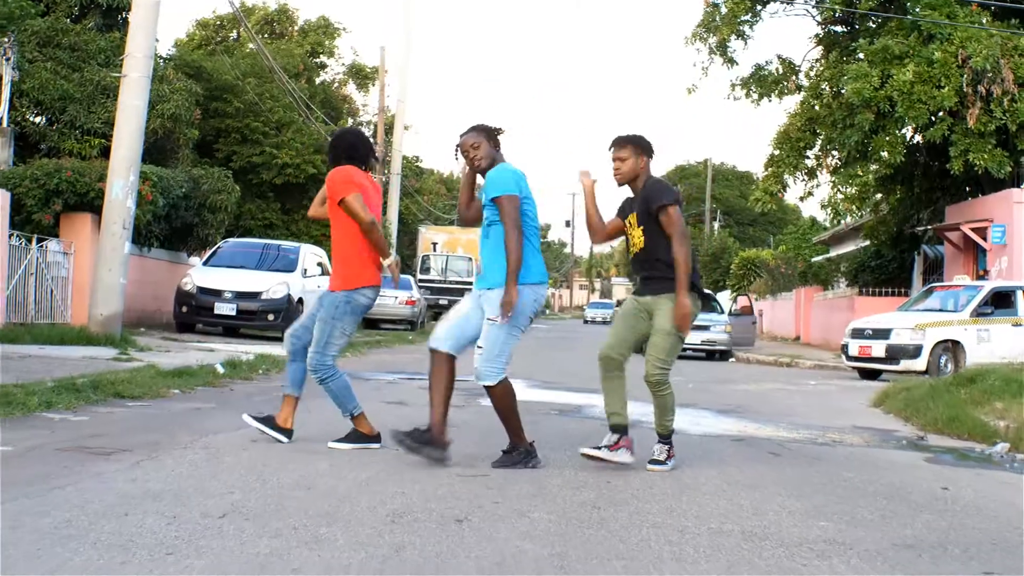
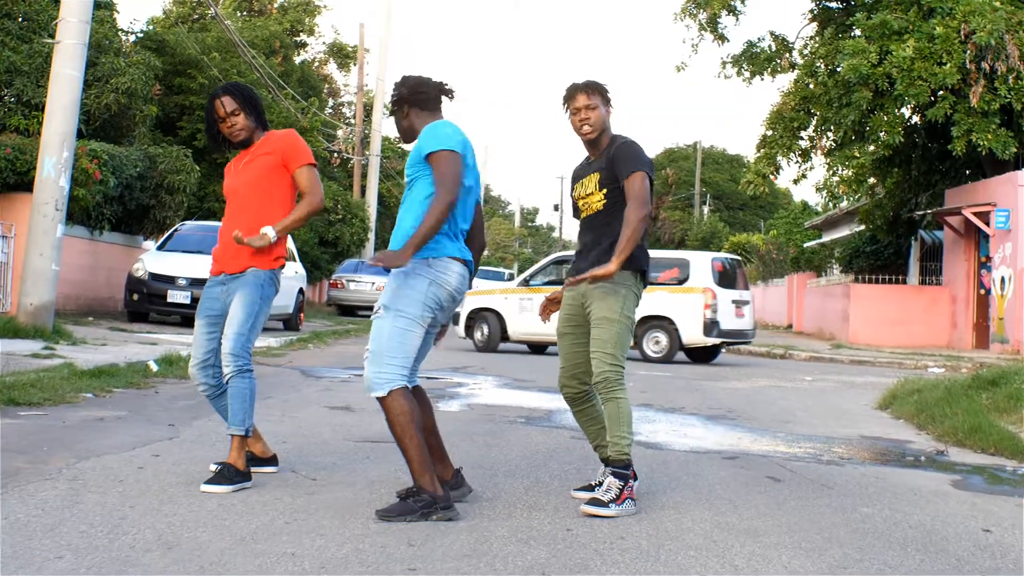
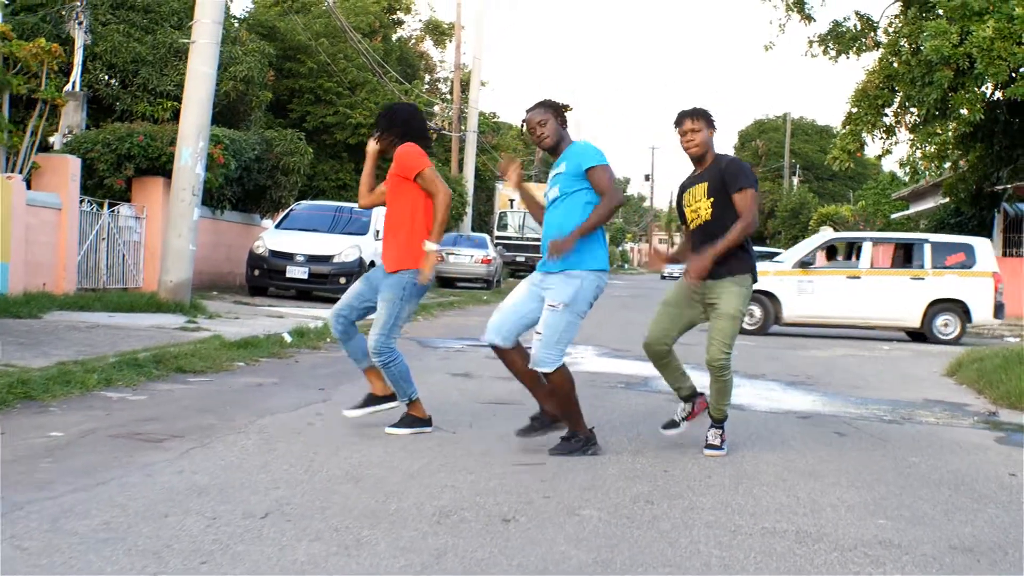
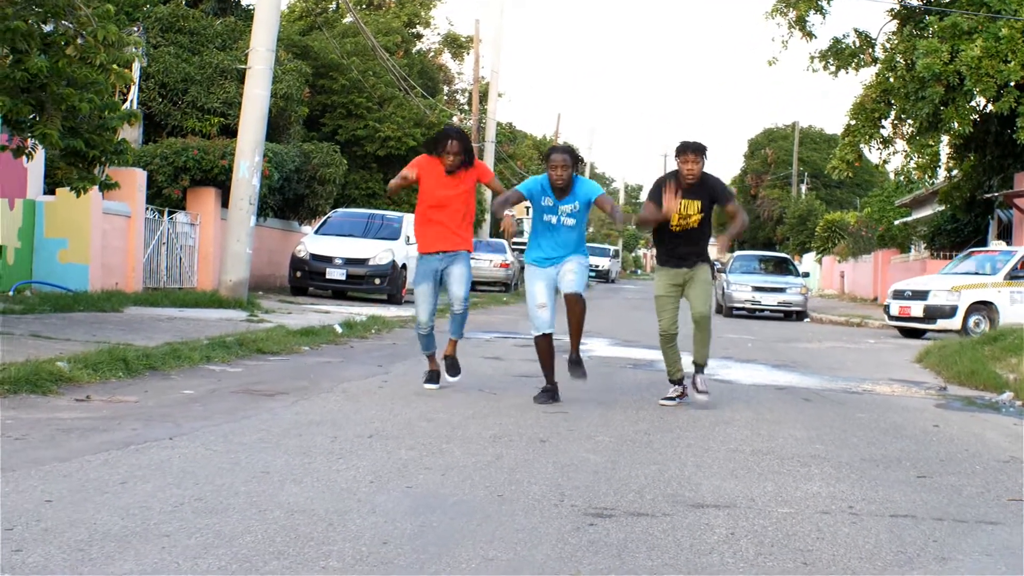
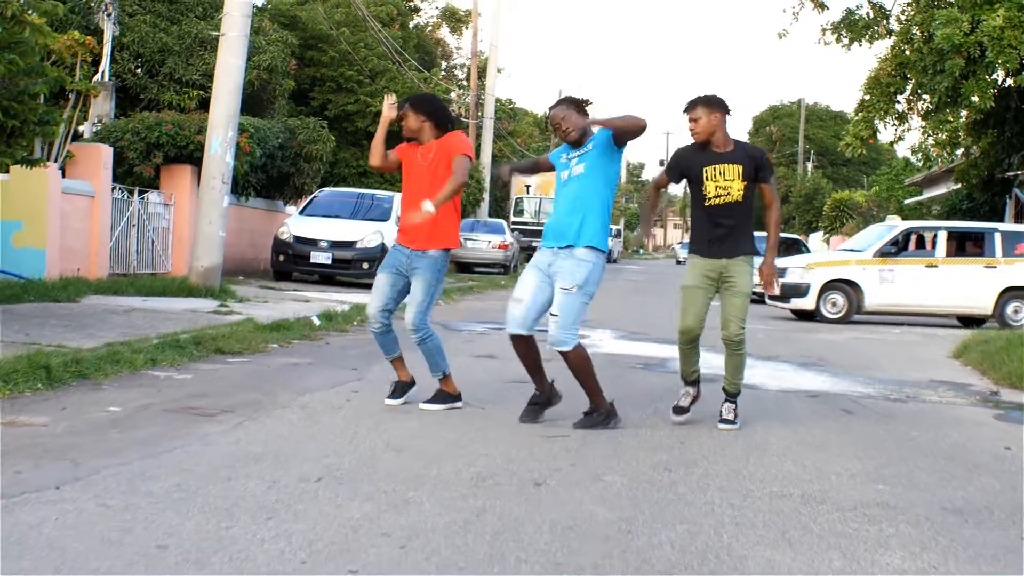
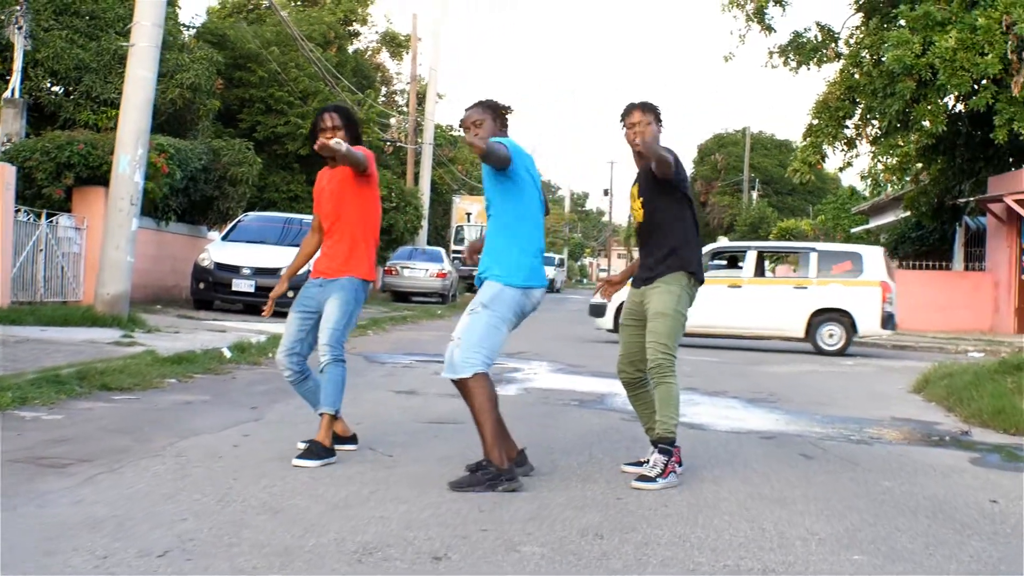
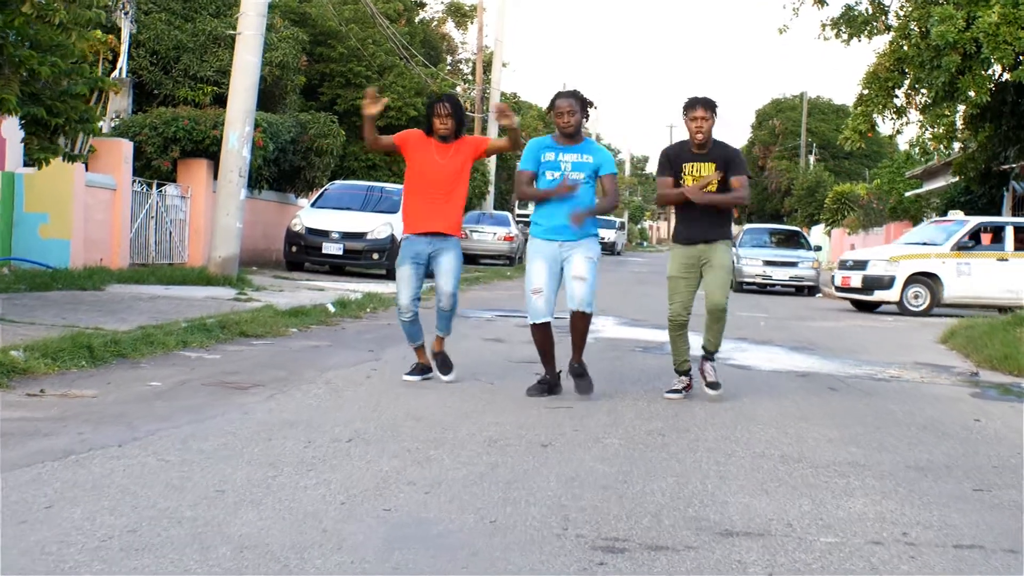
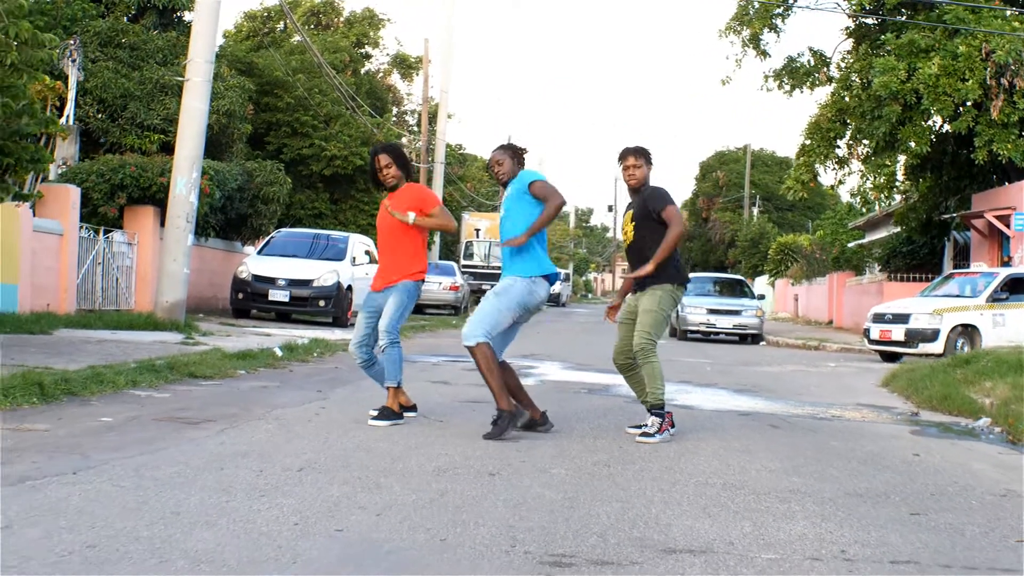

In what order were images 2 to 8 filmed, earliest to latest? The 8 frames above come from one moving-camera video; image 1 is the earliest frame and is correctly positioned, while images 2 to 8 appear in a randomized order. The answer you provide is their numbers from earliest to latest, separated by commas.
8, 4, 7, 5, 3, 6, 2
